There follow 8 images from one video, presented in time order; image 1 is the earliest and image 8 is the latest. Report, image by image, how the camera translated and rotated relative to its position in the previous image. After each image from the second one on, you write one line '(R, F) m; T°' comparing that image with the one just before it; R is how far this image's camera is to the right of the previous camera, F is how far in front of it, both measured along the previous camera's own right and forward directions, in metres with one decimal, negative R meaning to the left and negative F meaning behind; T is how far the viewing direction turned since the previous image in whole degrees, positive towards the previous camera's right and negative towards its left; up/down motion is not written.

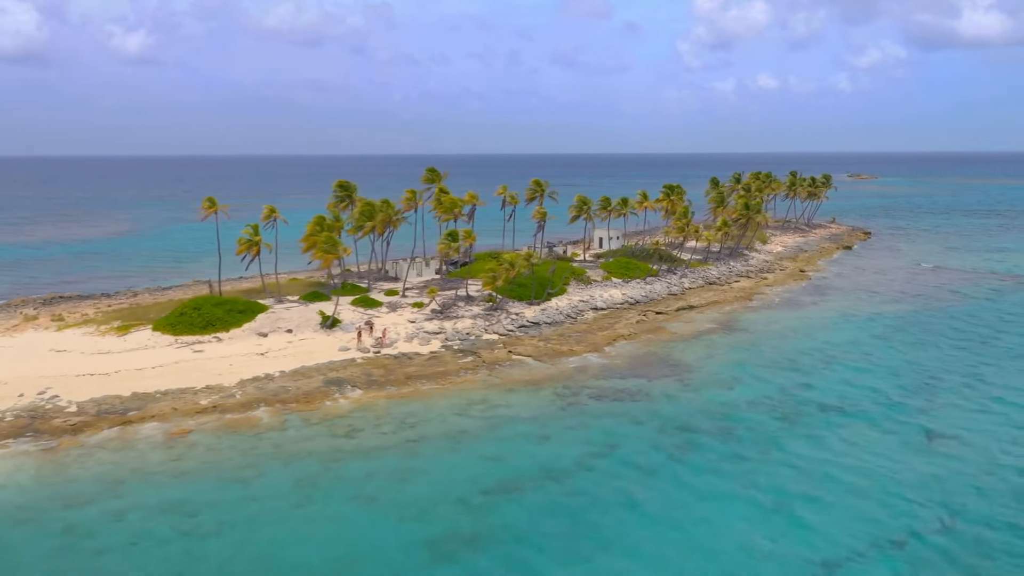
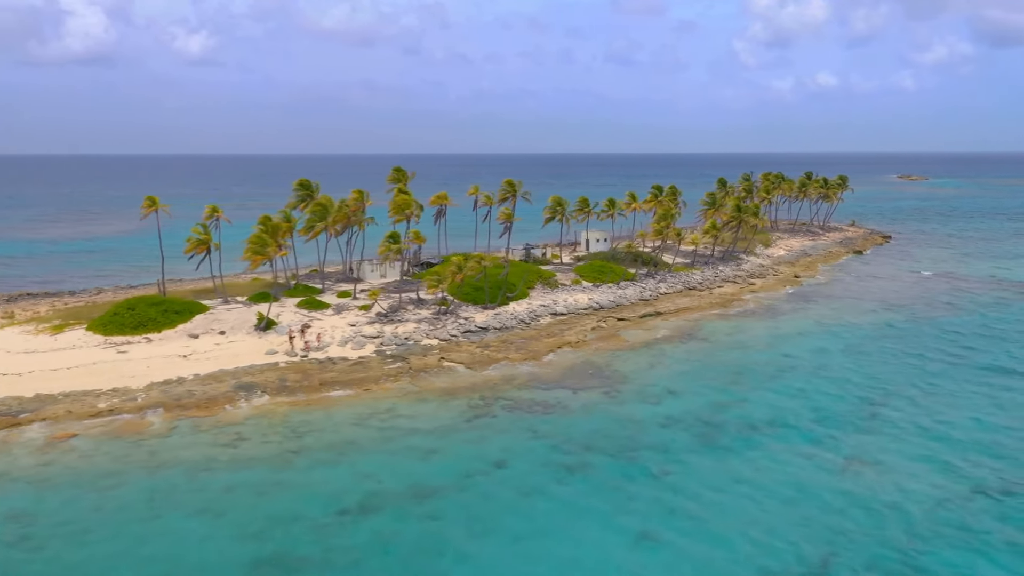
(+5.2, +1.5) m; -4°
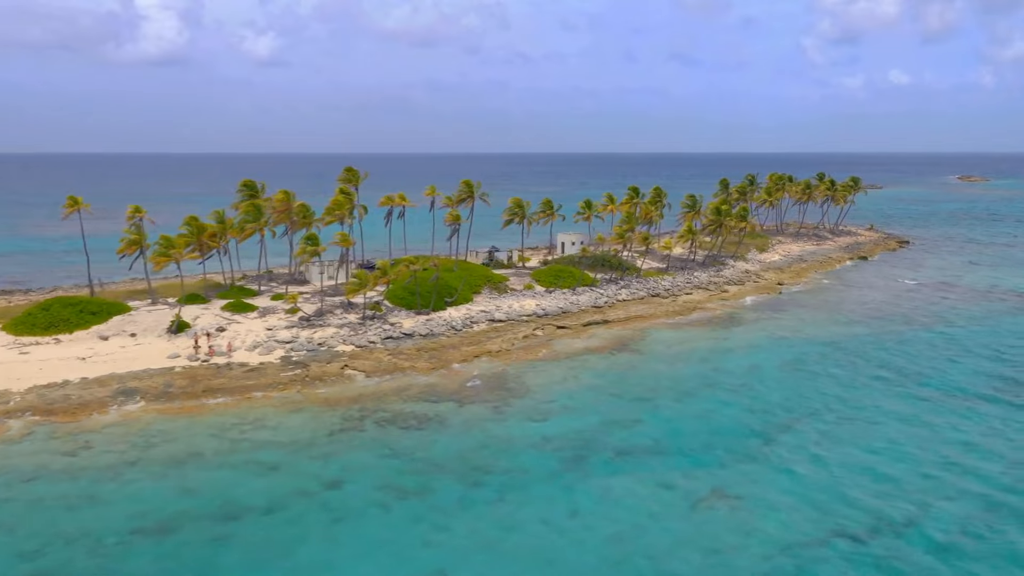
(+6.5, +1.8) m; -4°
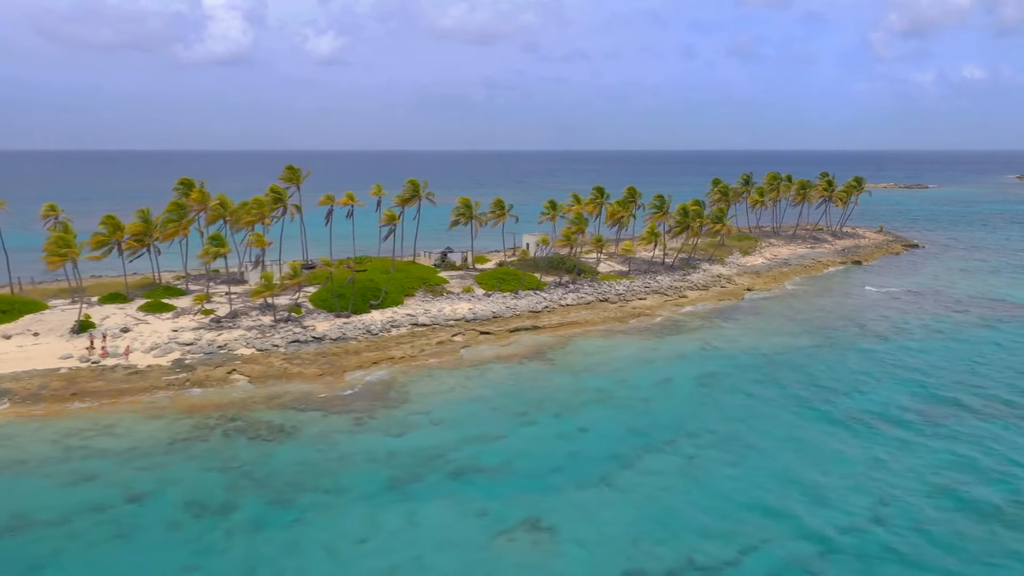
(+6.8, +1.7) m; -4°
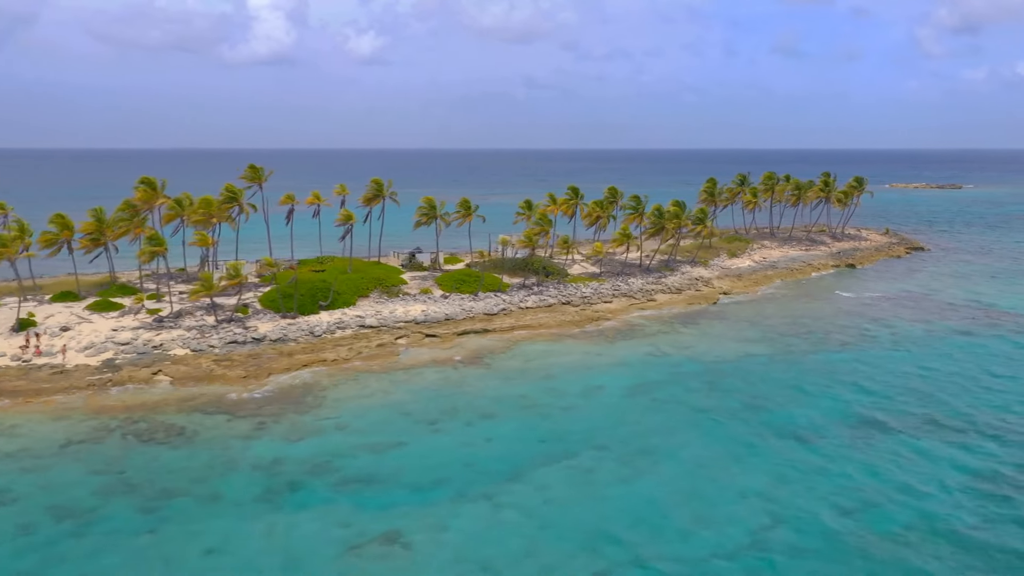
(+4.6, +0.9) m; -3°
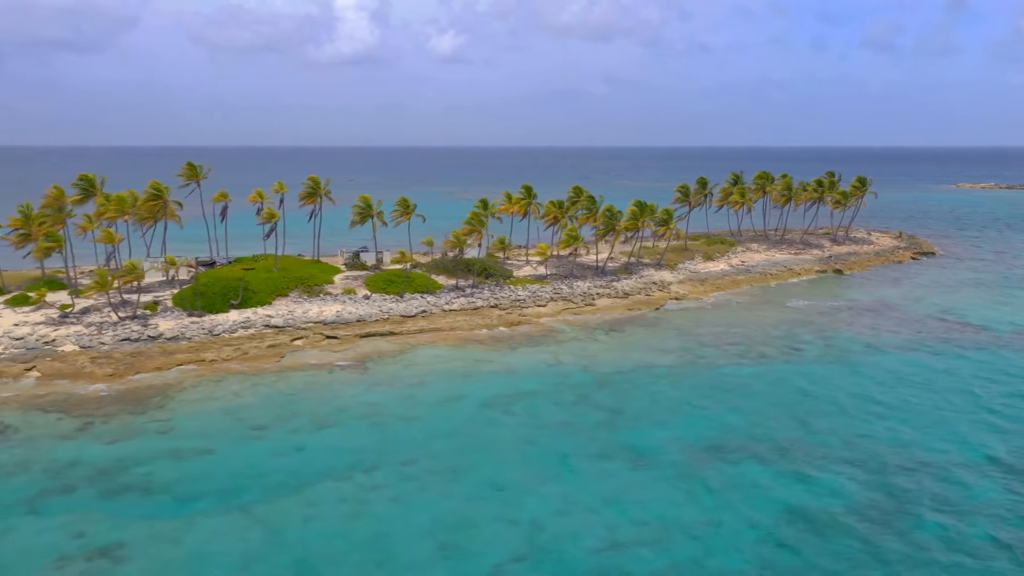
(+8.5, +1.8) m; -5°
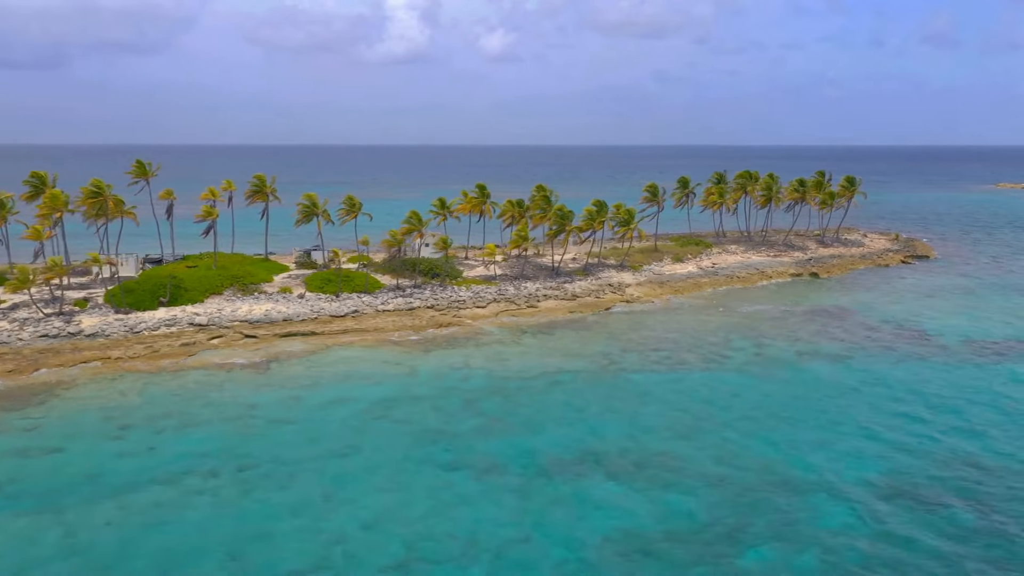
(+6.2, +1.1) m; -3°
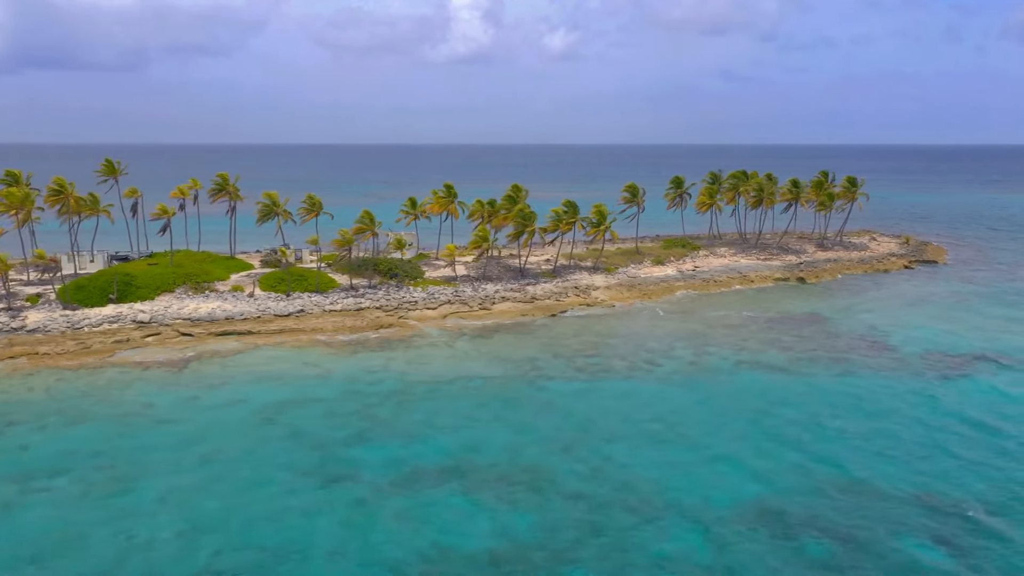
(+6.0, +1.2) m; -4°
